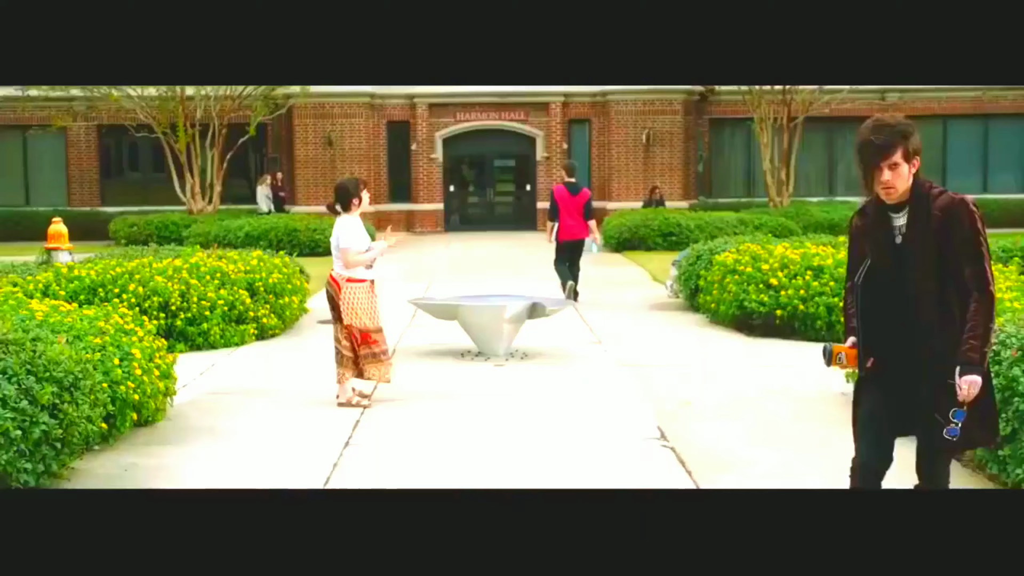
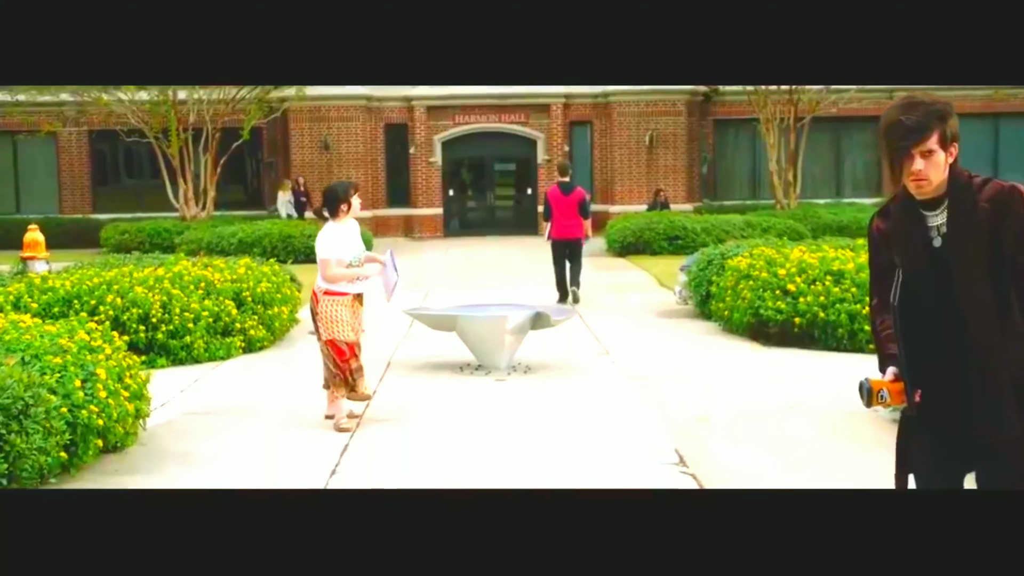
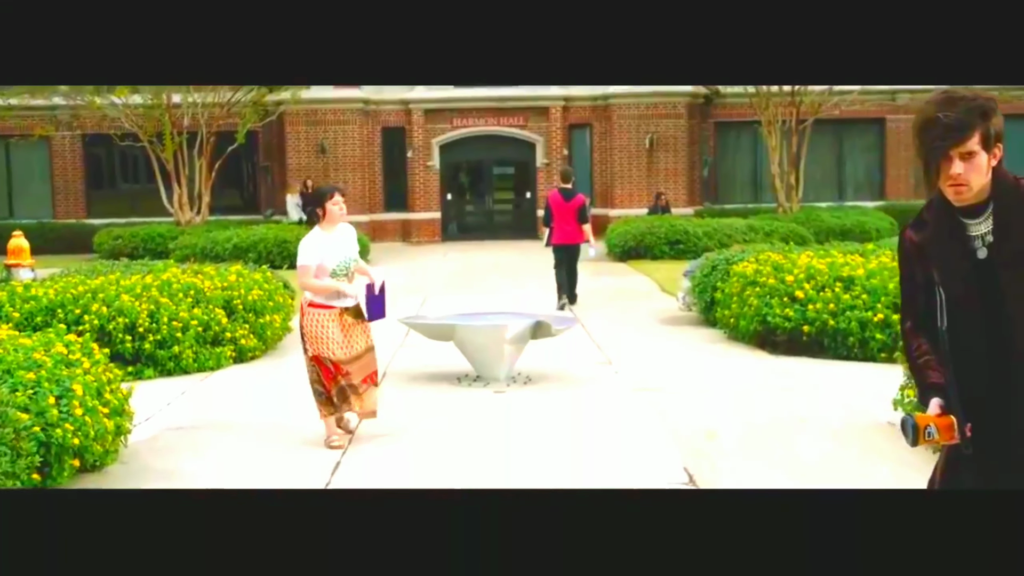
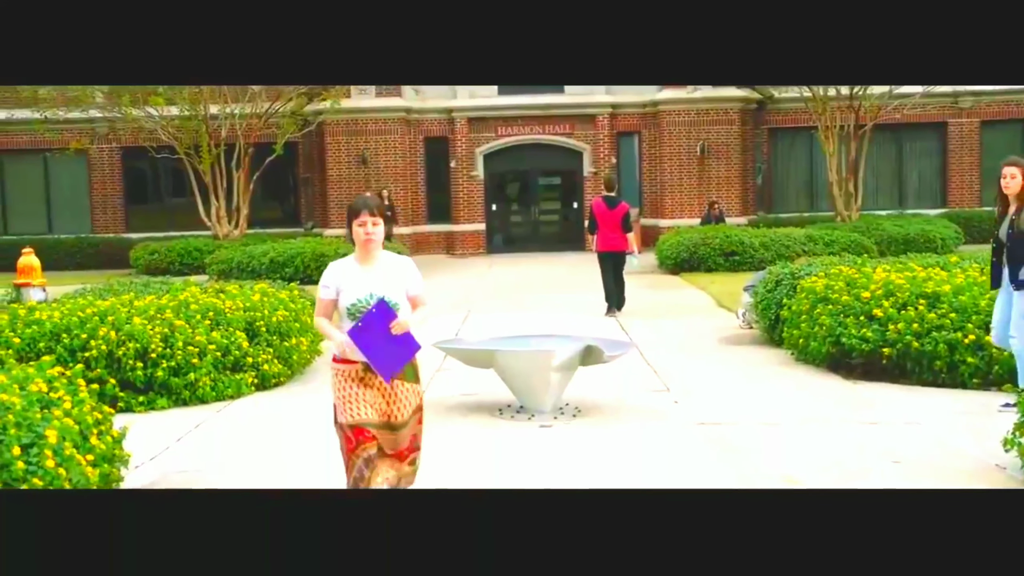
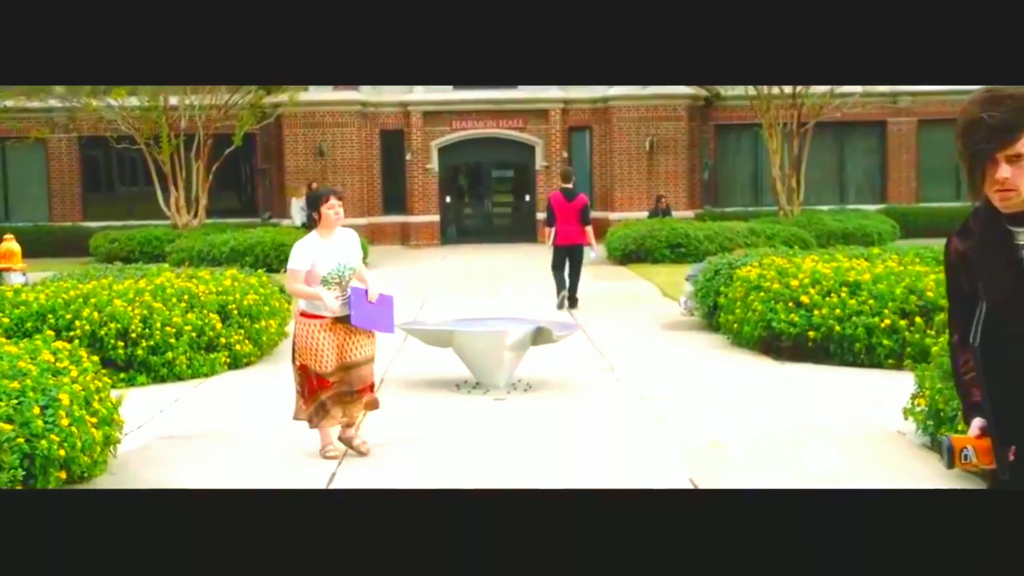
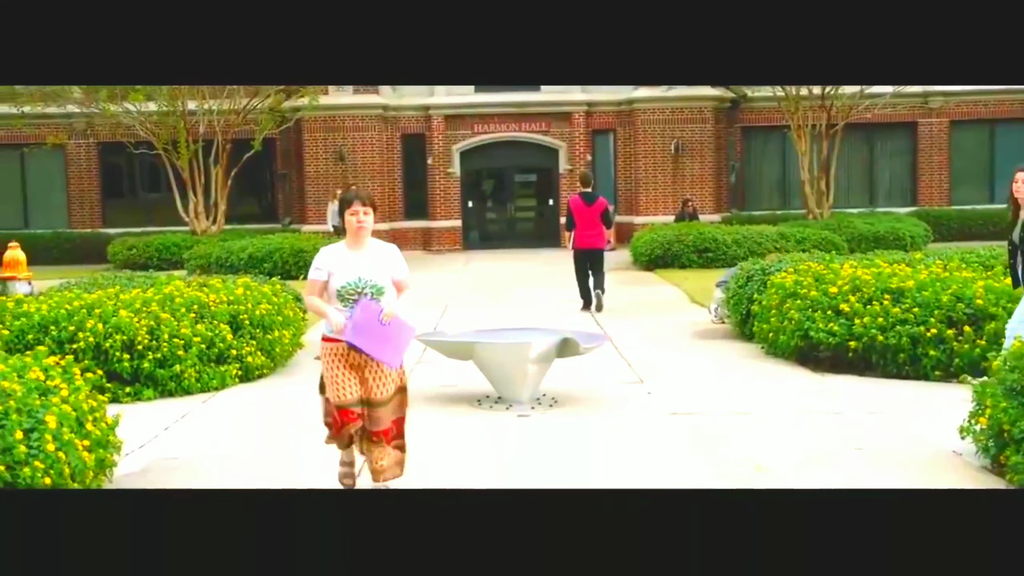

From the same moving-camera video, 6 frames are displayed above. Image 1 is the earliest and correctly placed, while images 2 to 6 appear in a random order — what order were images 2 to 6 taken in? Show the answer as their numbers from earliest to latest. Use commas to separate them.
2, 3, 5, 6, 4
